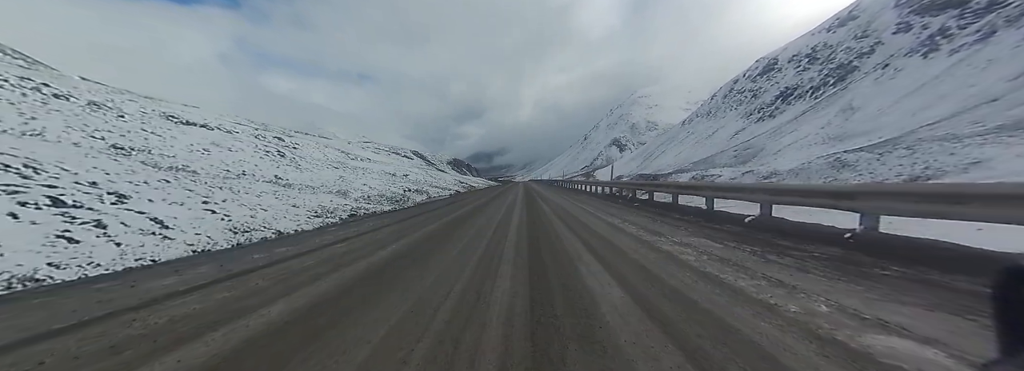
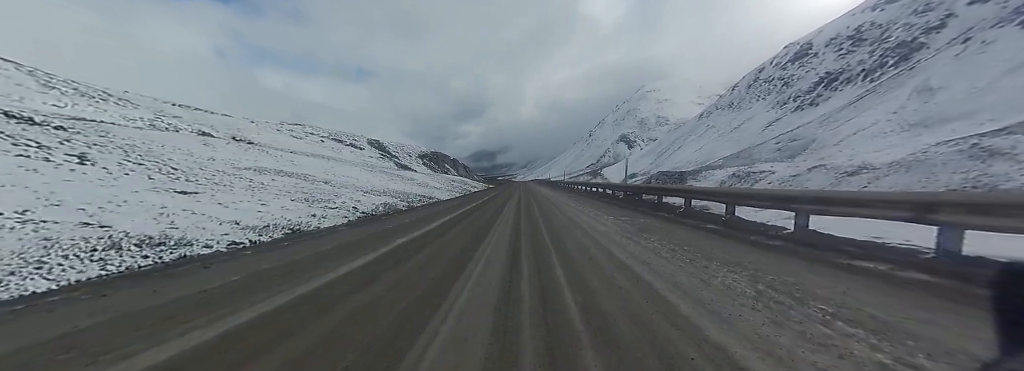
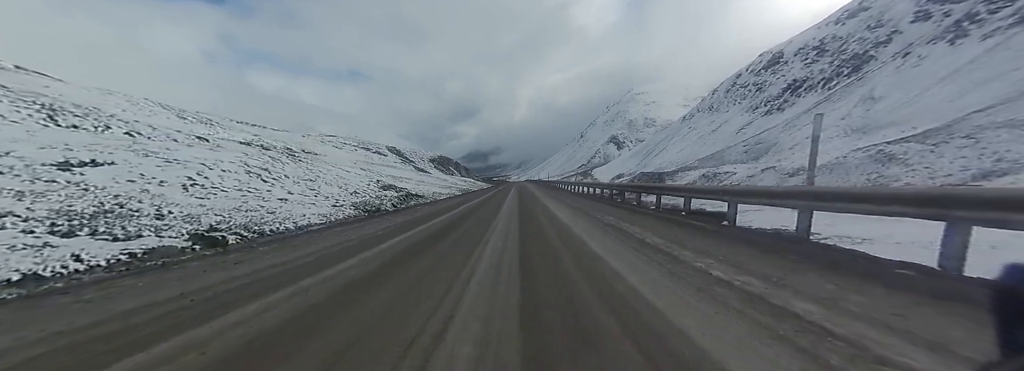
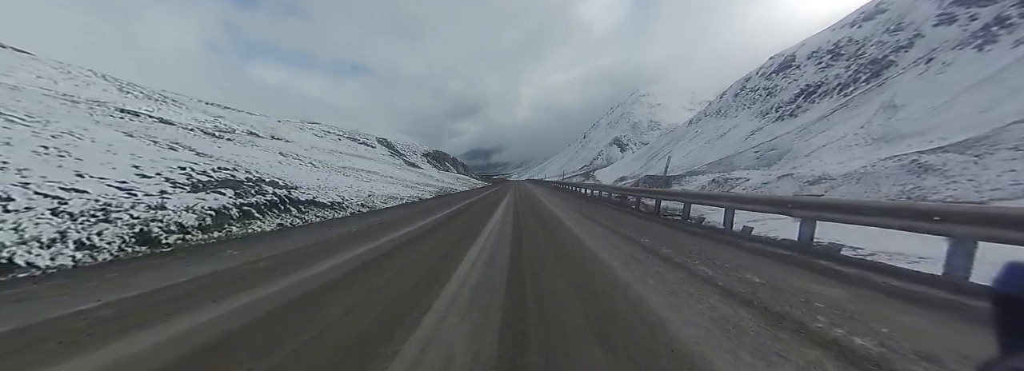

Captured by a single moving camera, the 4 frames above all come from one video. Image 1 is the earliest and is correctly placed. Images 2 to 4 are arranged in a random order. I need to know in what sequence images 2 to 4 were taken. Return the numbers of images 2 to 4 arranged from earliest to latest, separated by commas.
3, 4, 2
